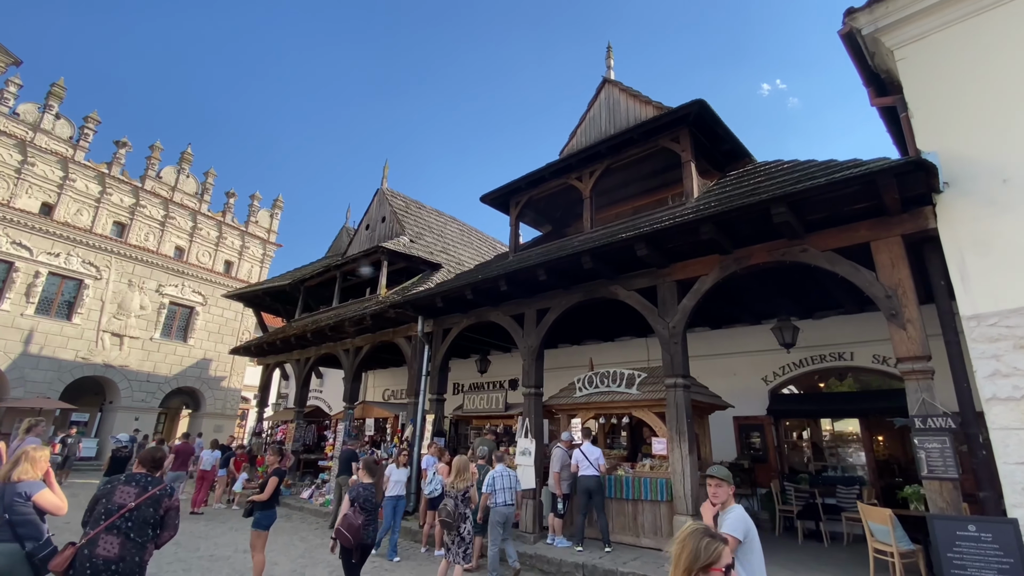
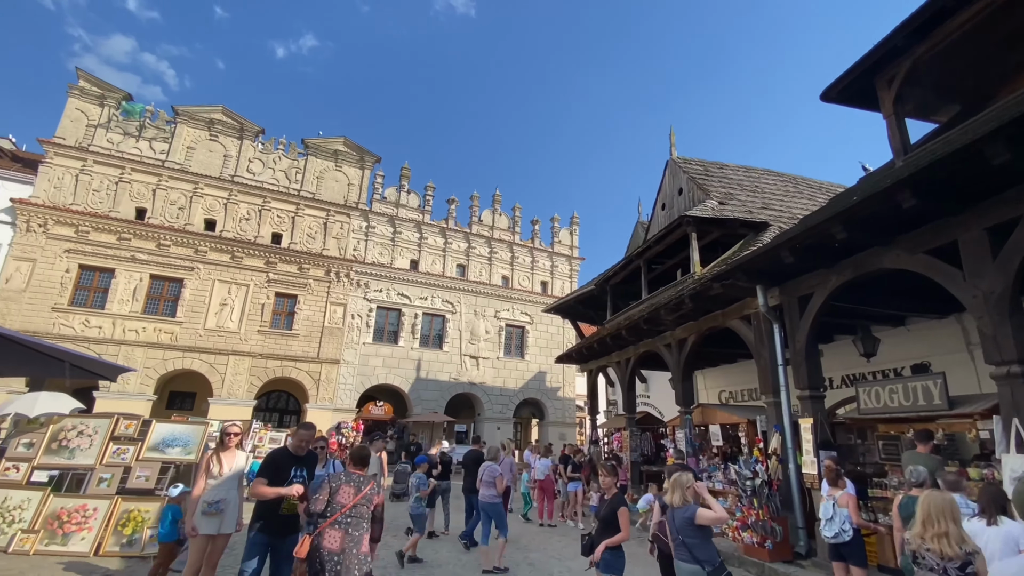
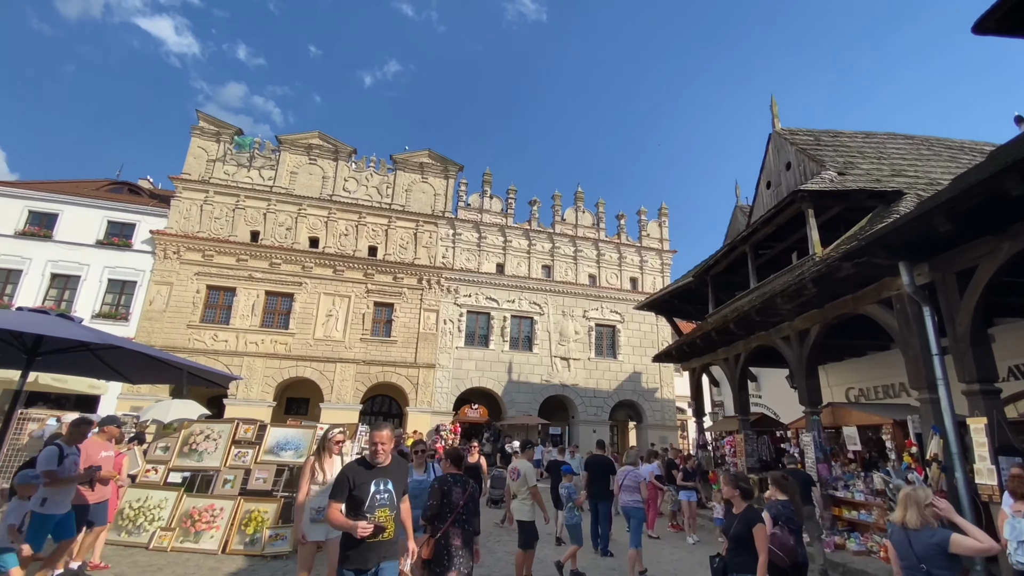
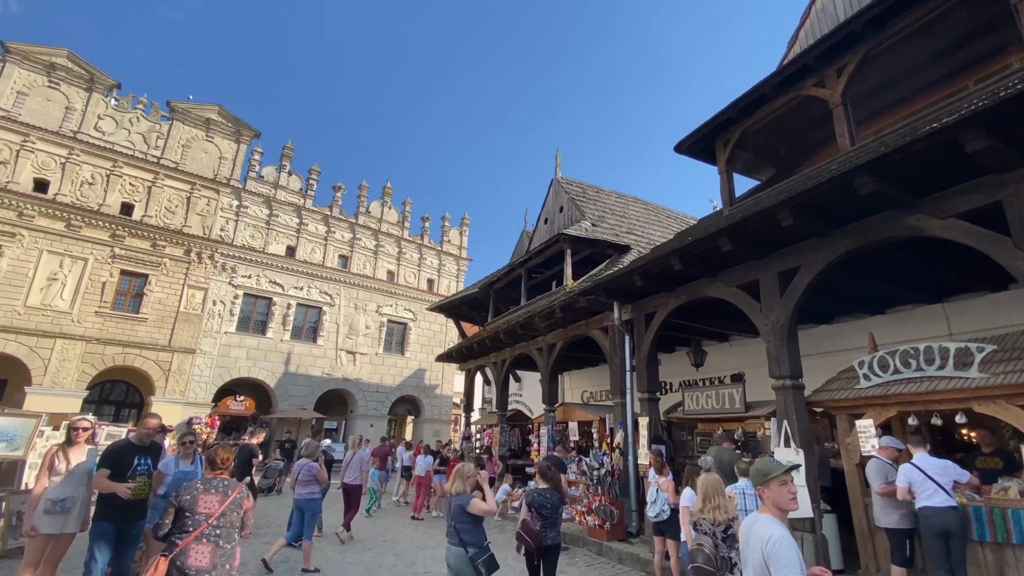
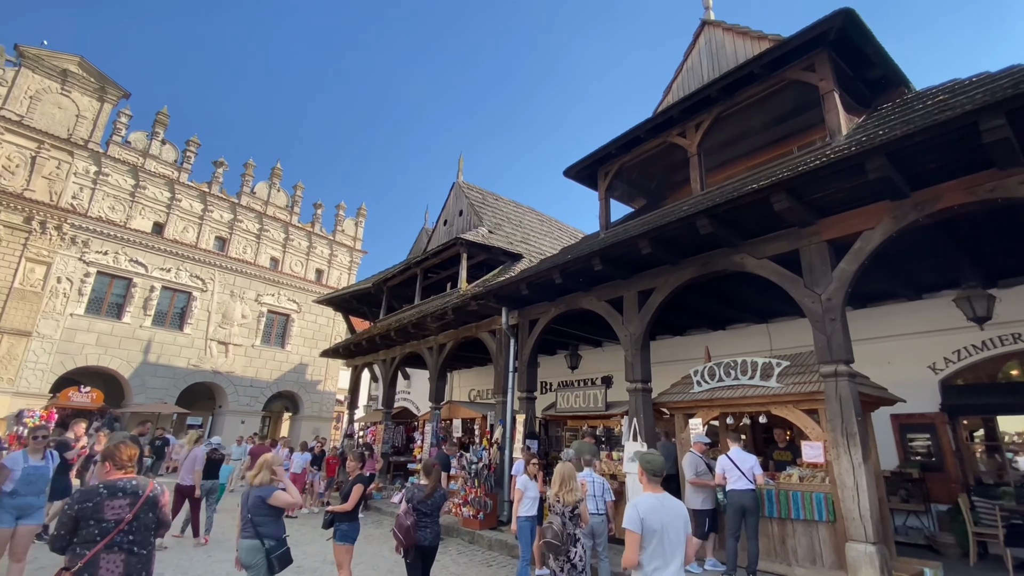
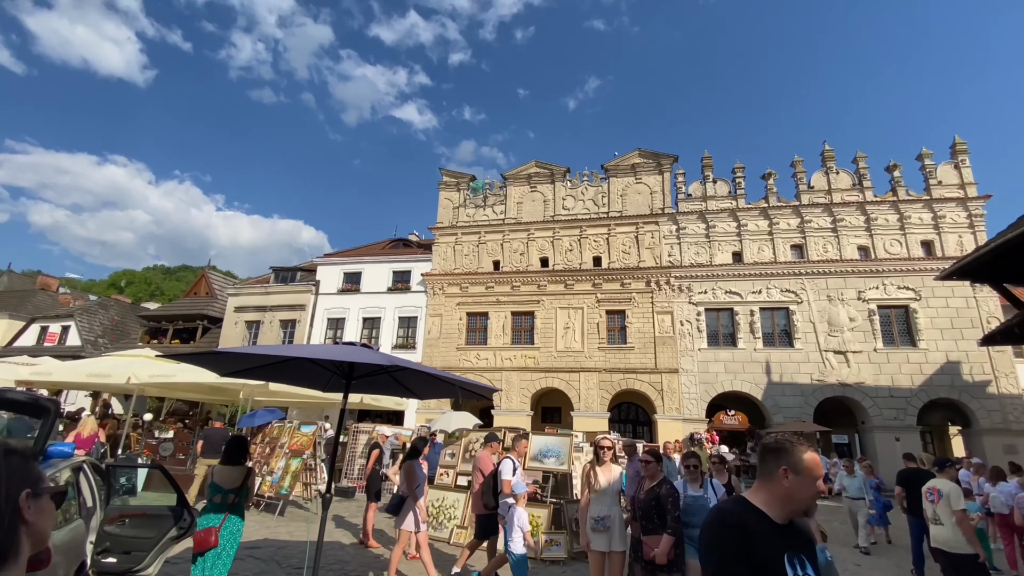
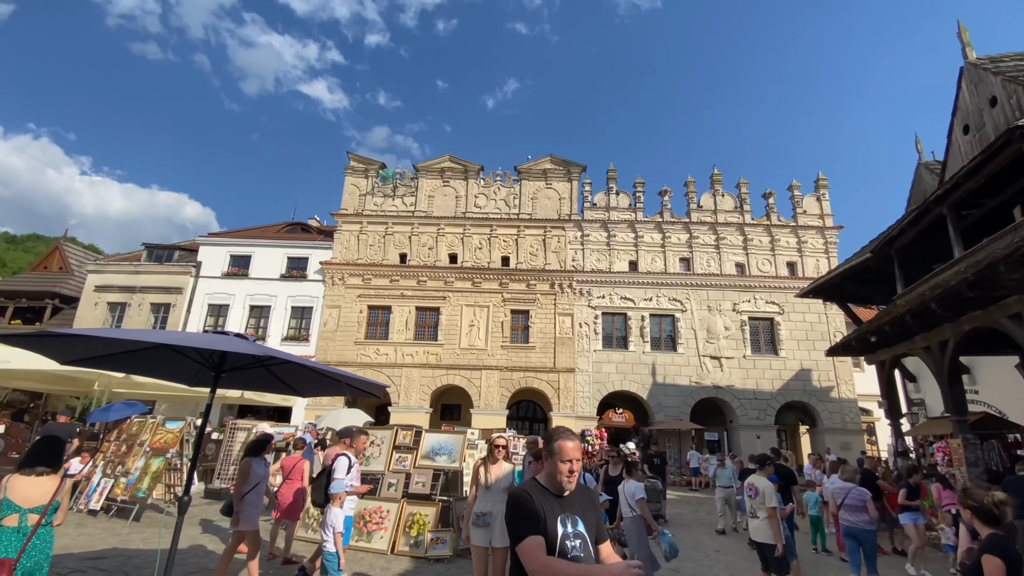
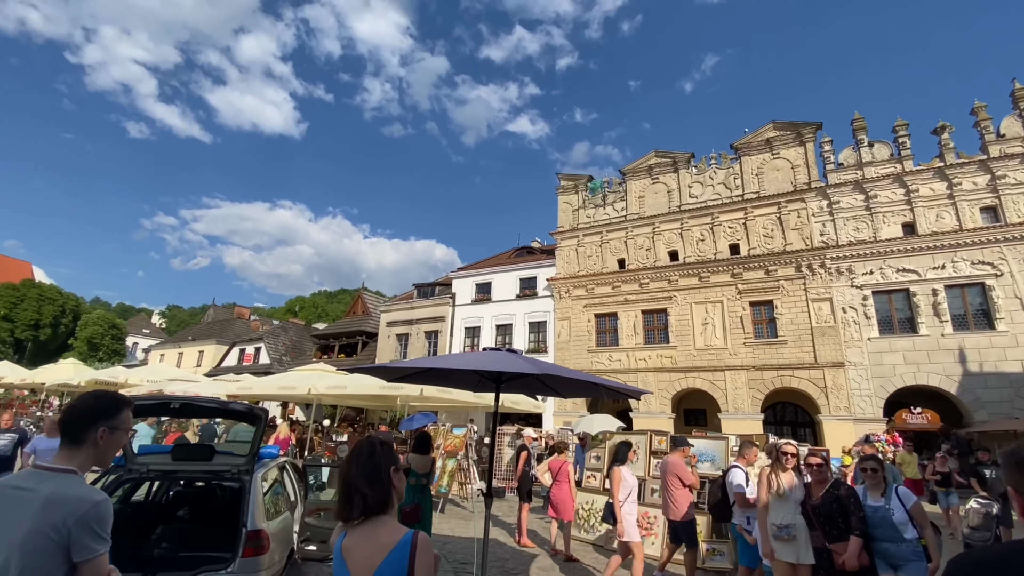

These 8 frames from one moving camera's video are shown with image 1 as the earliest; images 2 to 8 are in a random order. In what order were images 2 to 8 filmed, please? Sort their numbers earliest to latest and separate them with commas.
5, 4, 2, 3, 7, 6, 8
